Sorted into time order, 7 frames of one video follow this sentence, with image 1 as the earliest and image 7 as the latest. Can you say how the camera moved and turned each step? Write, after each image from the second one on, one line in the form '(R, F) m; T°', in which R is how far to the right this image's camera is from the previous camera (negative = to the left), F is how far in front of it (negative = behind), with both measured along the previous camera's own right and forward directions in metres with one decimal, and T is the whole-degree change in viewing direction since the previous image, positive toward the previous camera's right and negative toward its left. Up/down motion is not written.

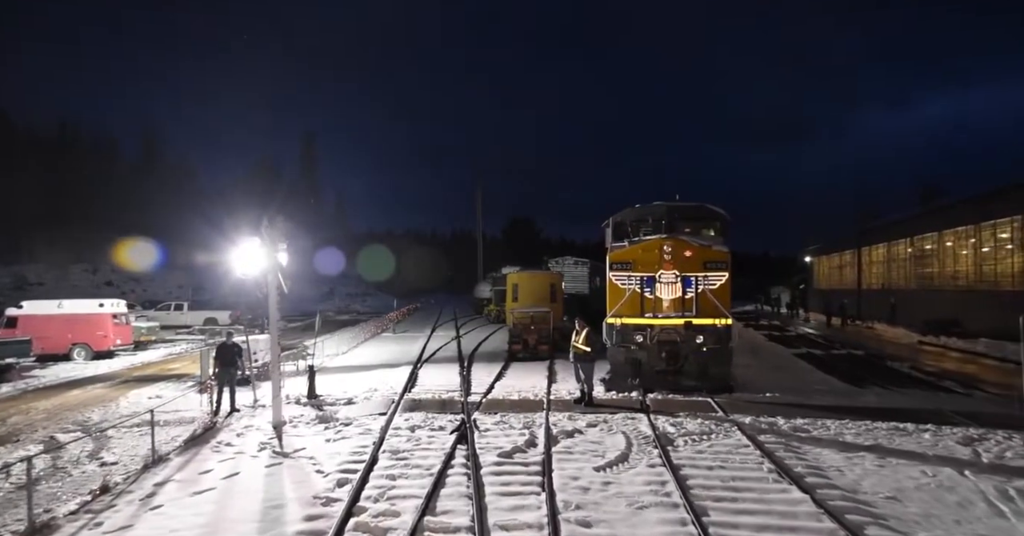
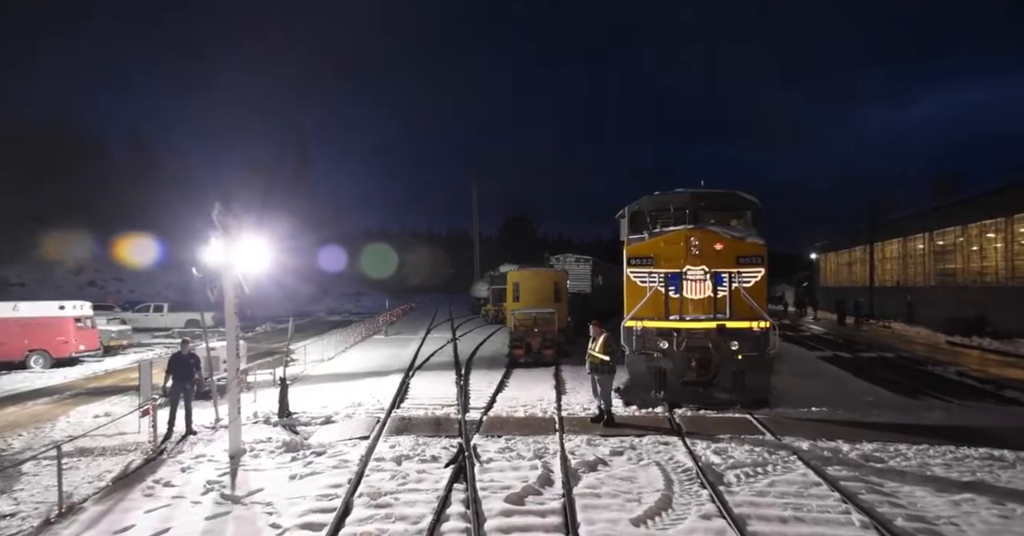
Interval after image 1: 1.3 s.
(-0.2, +1.9) m; 0°
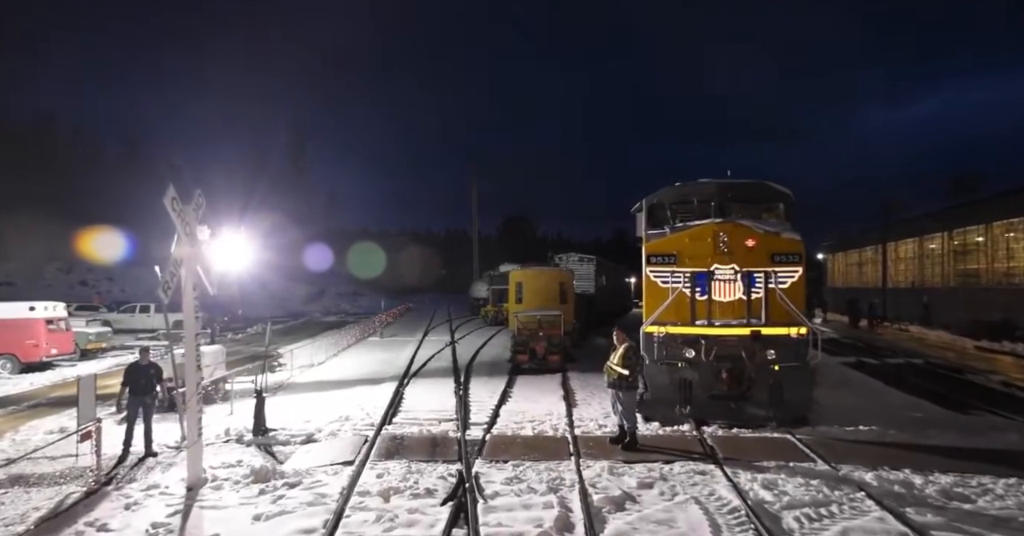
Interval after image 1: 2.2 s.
(-0.1, +1.4) m; 0°
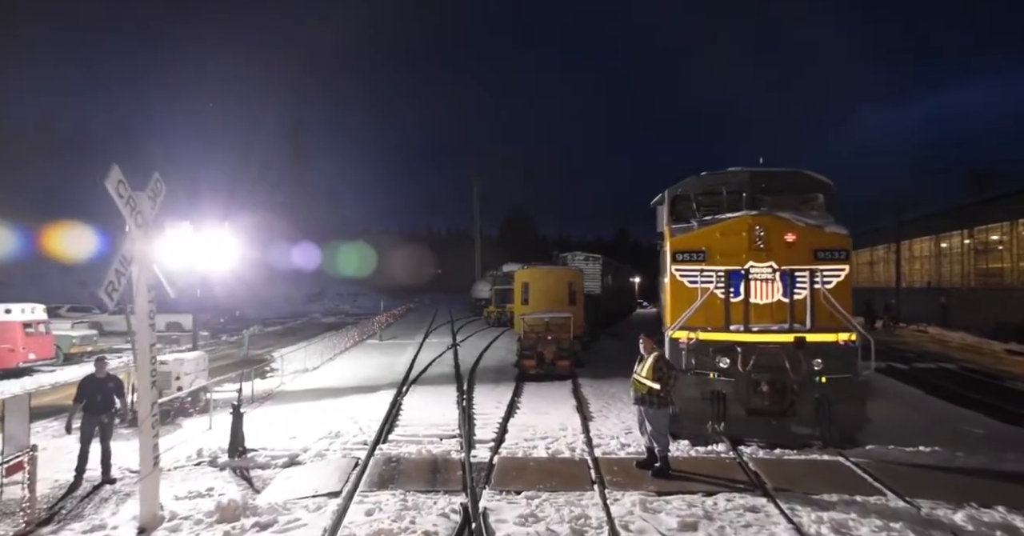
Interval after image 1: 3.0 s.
(-0.1, +1.2) m; 0°
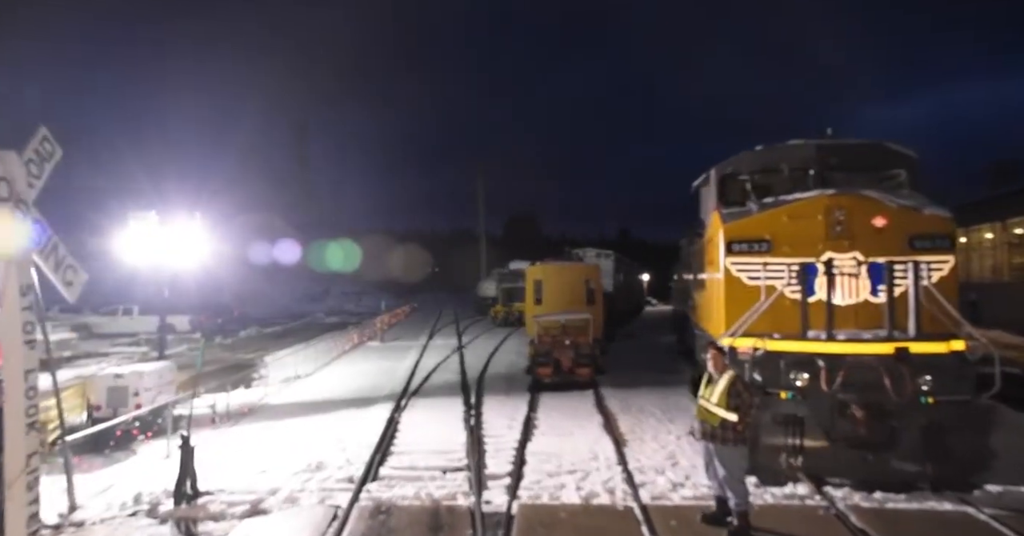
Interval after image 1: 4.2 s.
(-0.2, +1.9) m; 0°
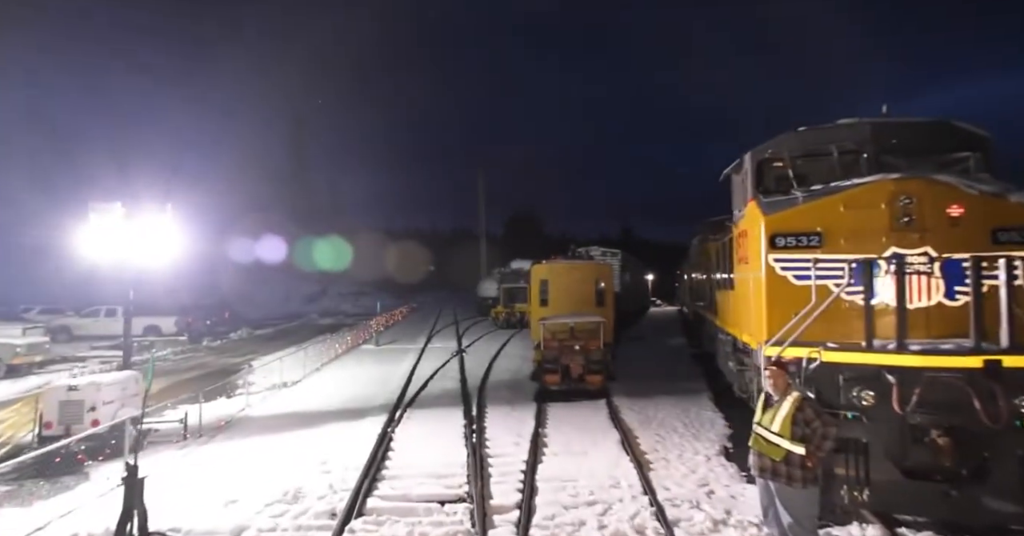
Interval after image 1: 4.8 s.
(-0.1, +1.2) m; 0°
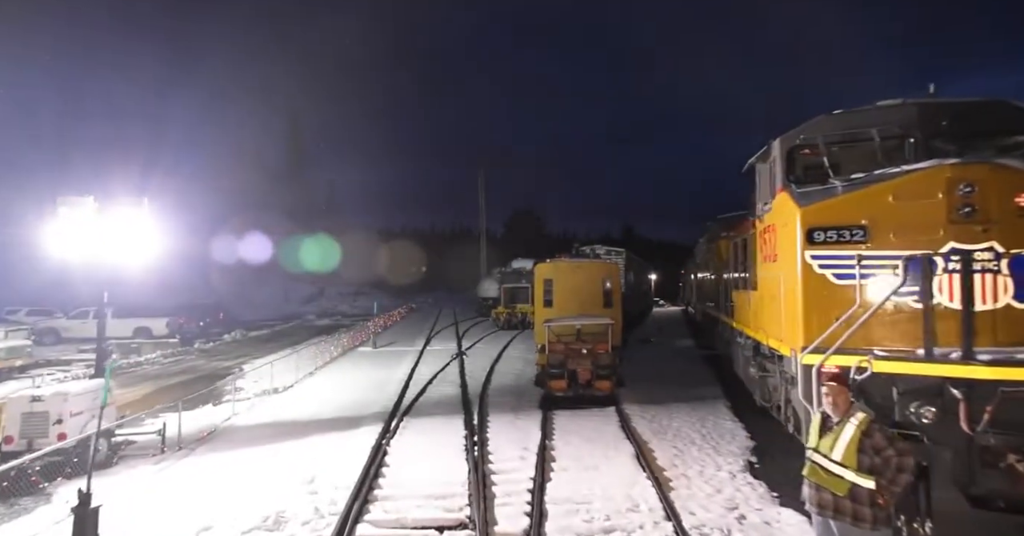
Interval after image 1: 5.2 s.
(-0.1, +0.8) m; 0°
